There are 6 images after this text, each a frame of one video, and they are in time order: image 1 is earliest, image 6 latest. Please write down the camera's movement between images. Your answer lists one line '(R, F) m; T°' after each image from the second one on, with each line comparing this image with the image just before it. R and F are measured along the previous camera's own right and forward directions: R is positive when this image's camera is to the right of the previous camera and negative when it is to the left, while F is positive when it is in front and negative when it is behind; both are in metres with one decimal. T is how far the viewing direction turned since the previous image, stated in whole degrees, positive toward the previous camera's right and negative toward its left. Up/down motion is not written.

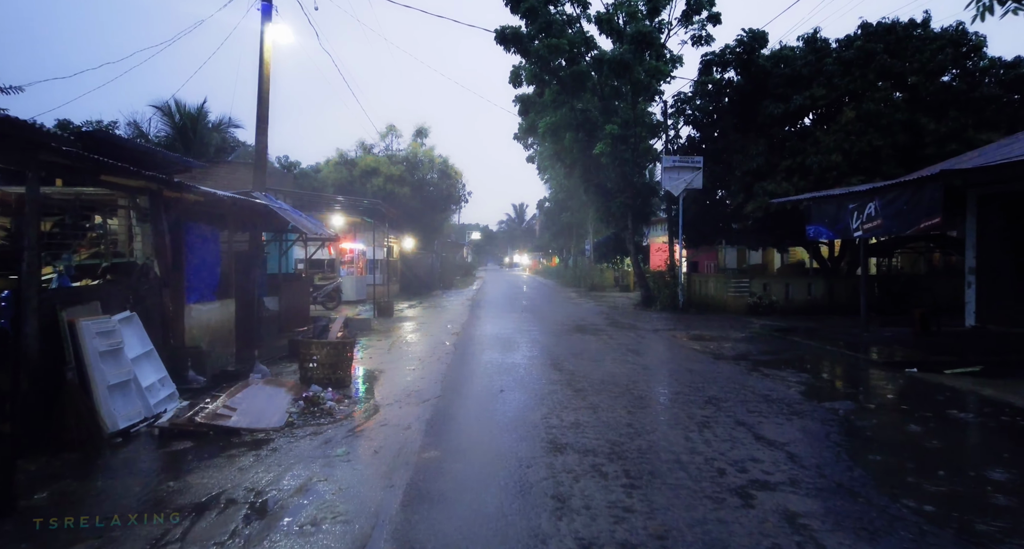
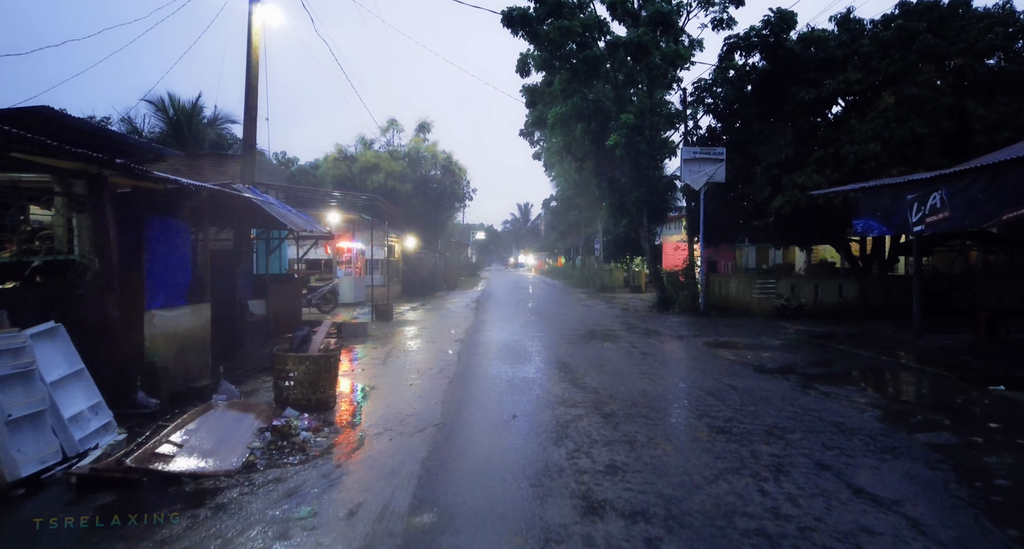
(-0.1, +1.2) m; 0°
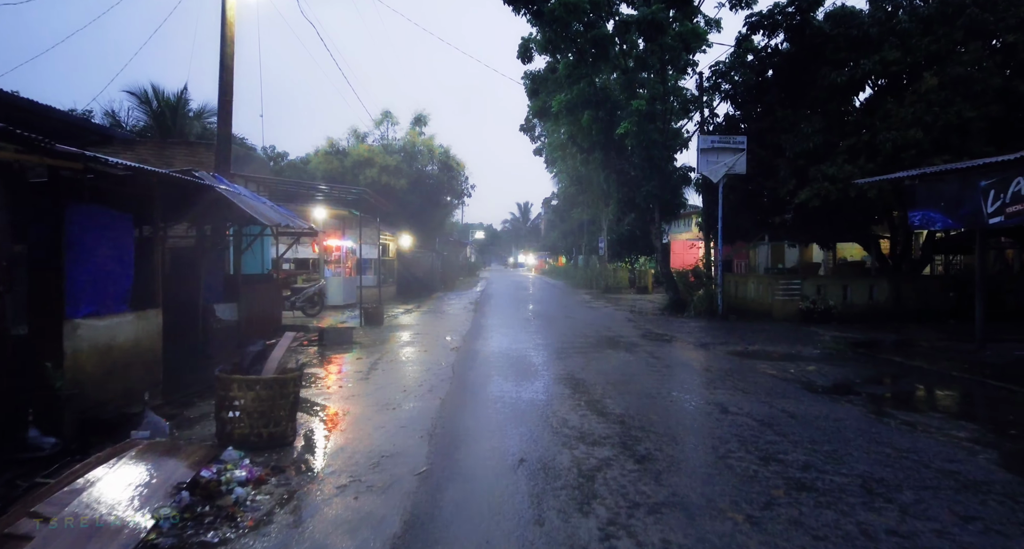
(-0.1, +1.4) m; 0°
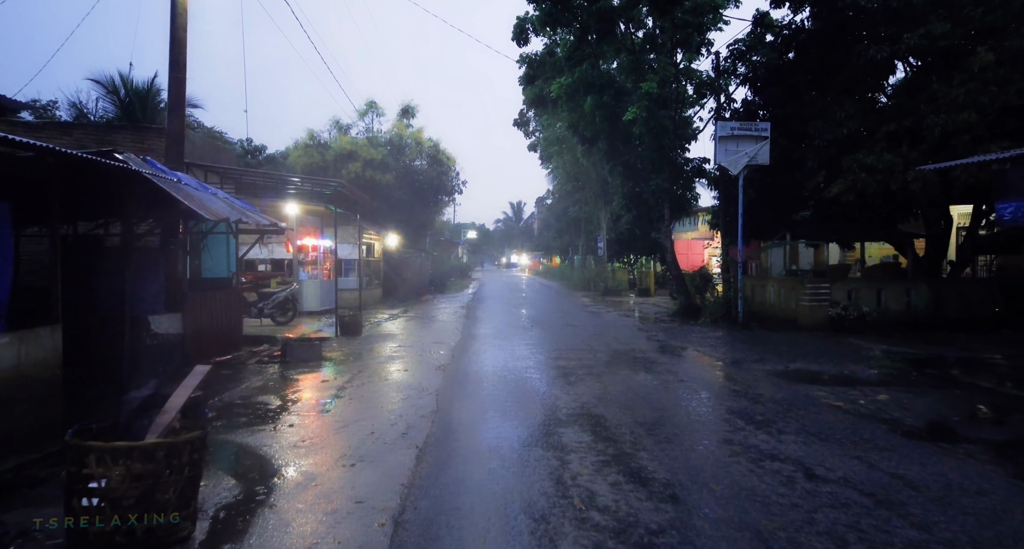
(-0.1, +1.7) m; +1°
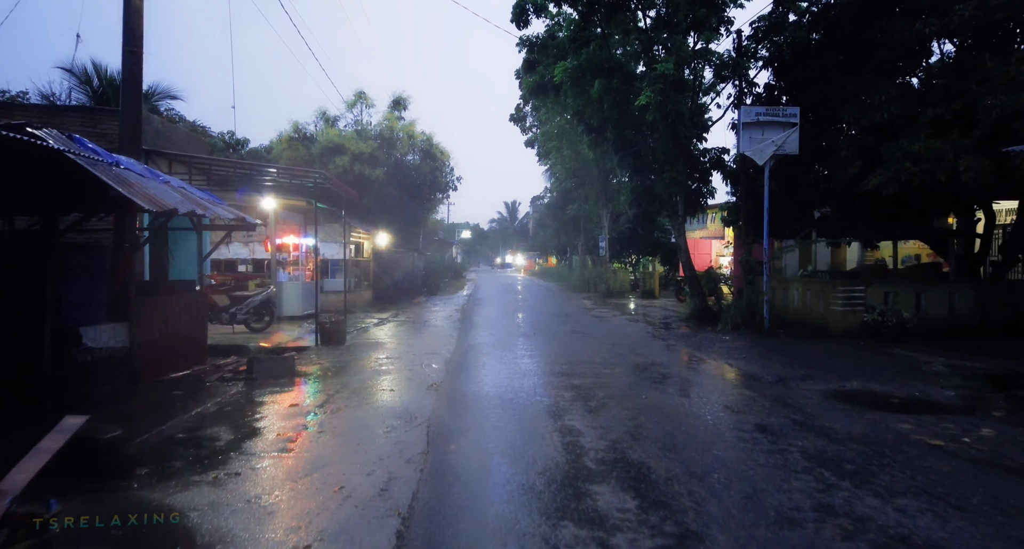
(-0.2, +1.4) m; +1°
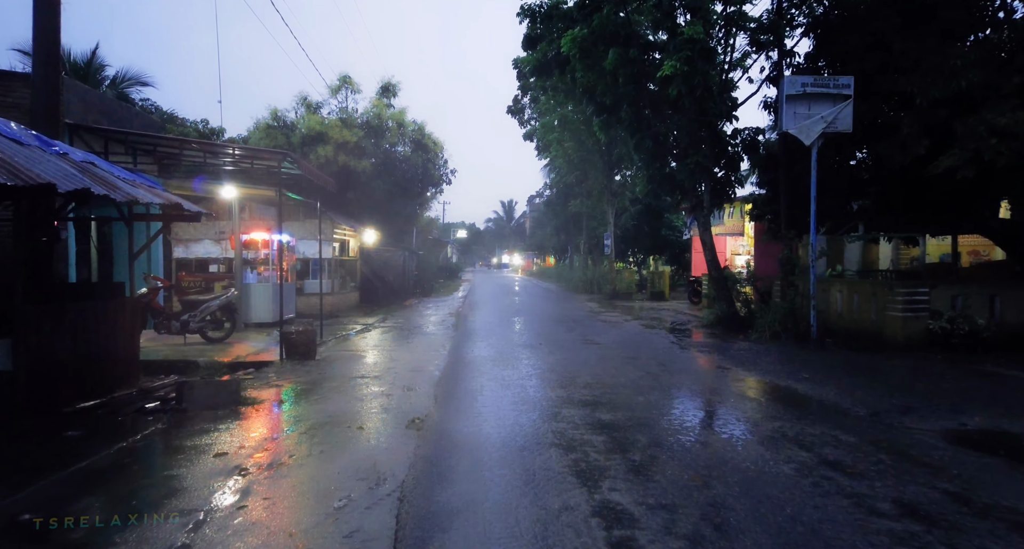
(-0.1, +1.9) m; 0°
